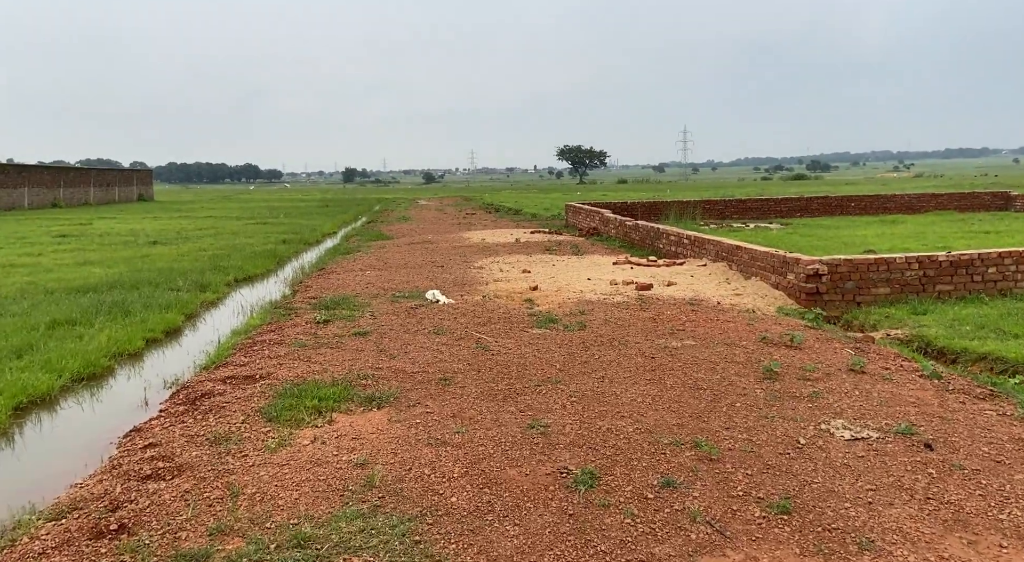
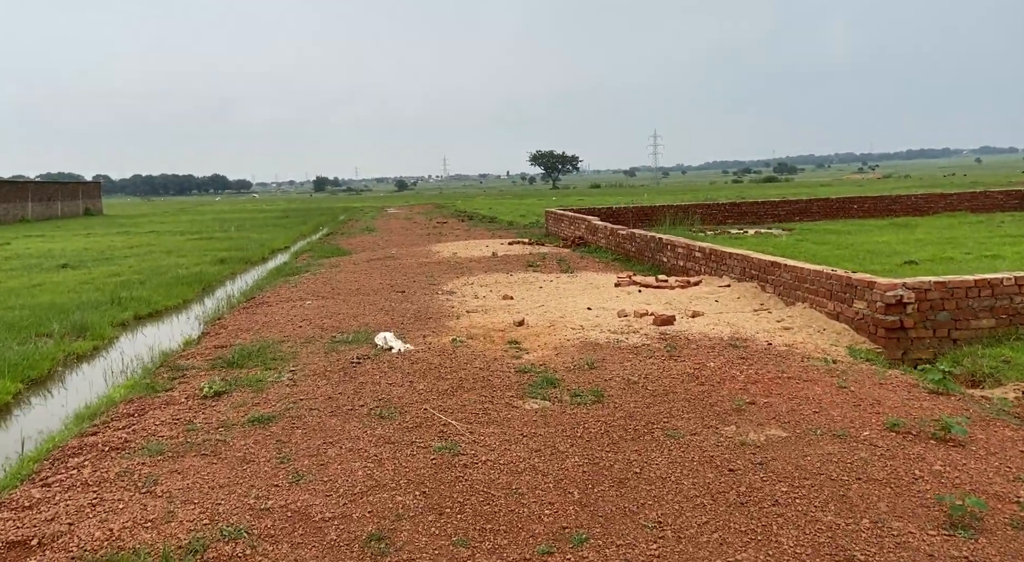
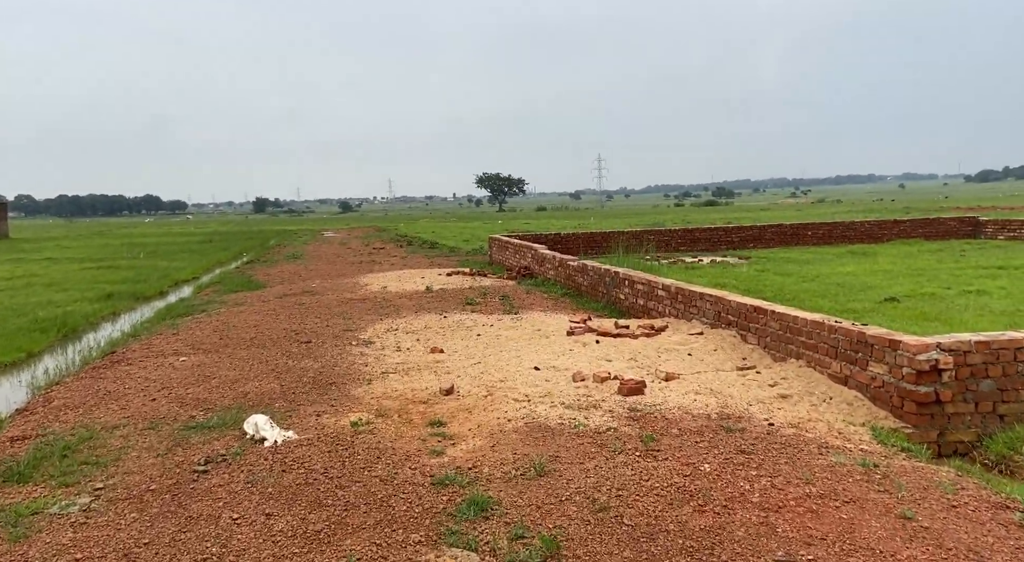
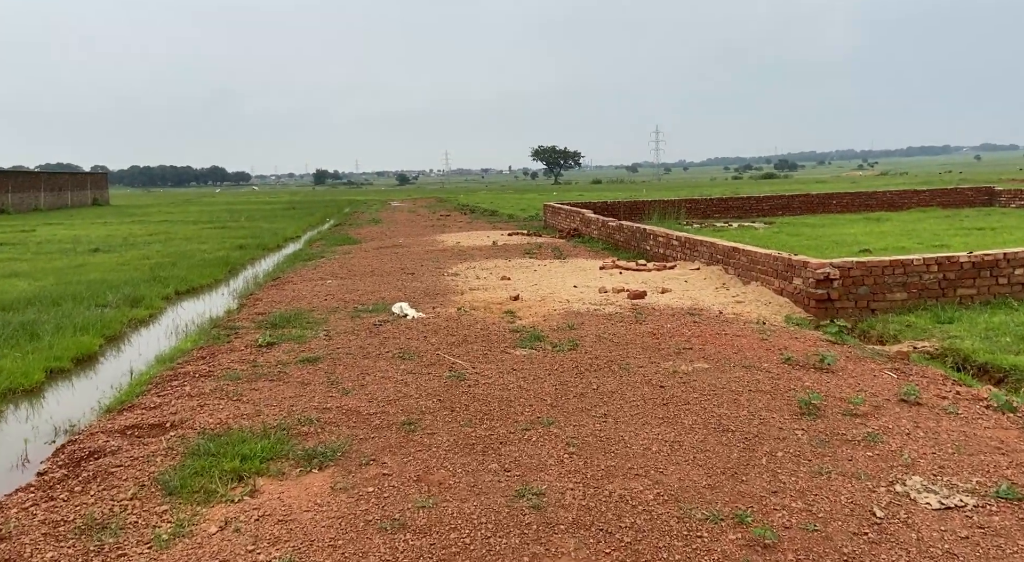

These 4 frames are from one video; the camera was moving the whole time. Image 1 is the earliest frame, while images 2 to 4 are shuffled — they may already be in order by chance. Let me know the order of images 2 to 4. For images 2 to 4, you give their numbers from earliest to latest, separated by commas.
4, 2, 3
